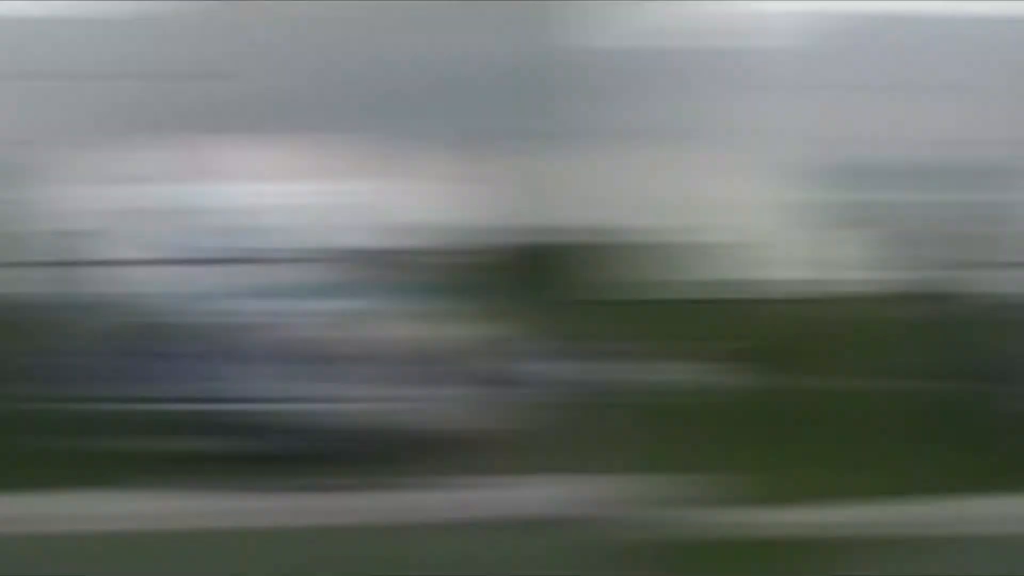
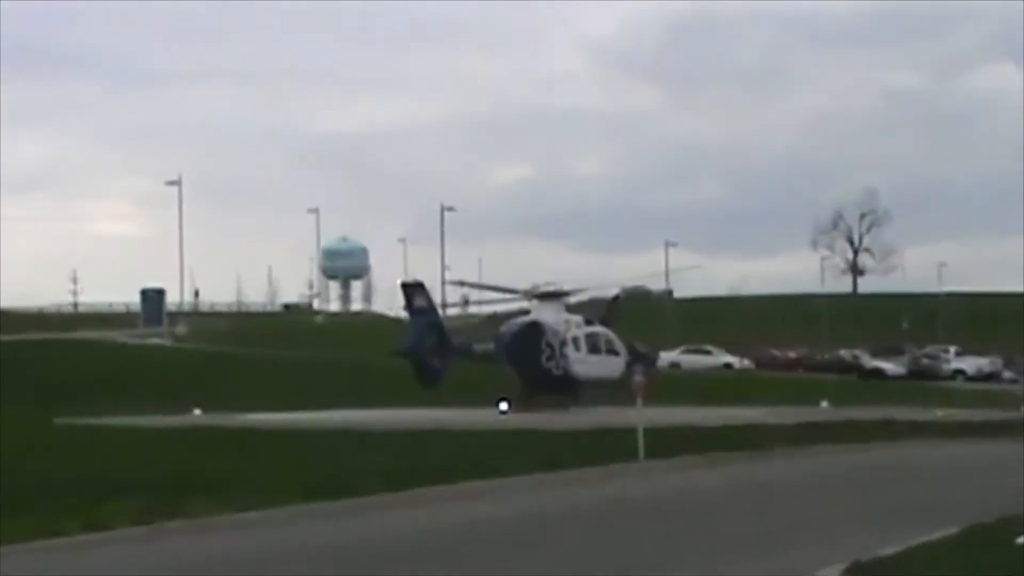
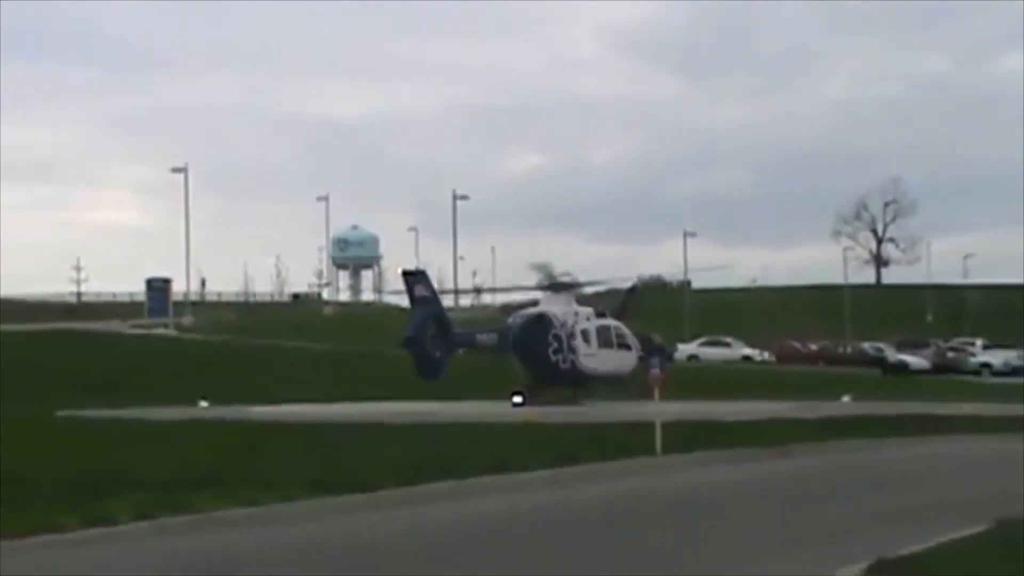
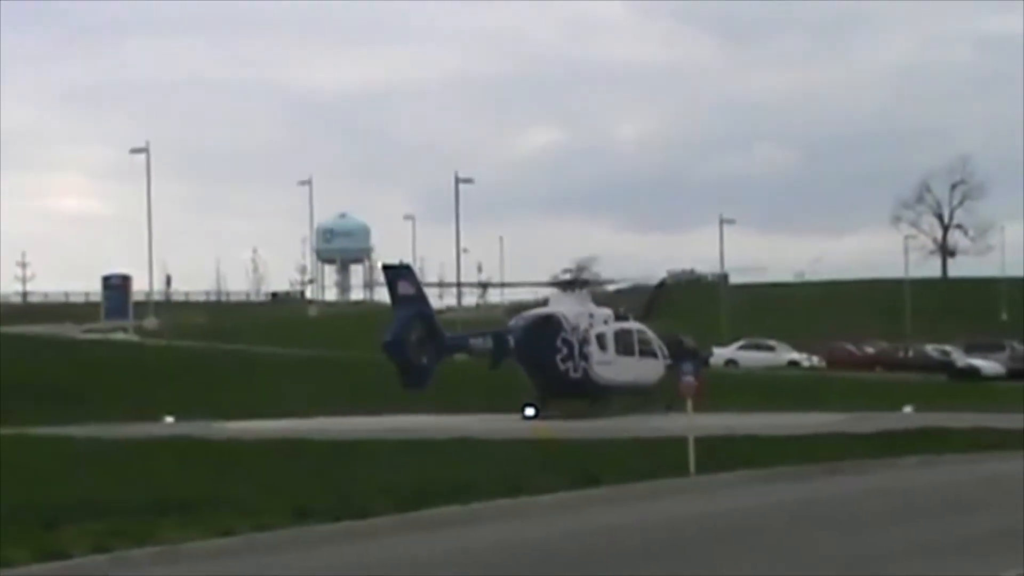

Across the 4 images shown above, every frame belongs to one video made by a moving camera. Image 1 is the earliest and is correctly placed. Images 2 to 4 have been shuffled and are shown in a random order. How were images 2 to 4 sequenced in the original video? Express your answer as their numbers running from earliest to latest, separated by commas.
4, 3, 2
